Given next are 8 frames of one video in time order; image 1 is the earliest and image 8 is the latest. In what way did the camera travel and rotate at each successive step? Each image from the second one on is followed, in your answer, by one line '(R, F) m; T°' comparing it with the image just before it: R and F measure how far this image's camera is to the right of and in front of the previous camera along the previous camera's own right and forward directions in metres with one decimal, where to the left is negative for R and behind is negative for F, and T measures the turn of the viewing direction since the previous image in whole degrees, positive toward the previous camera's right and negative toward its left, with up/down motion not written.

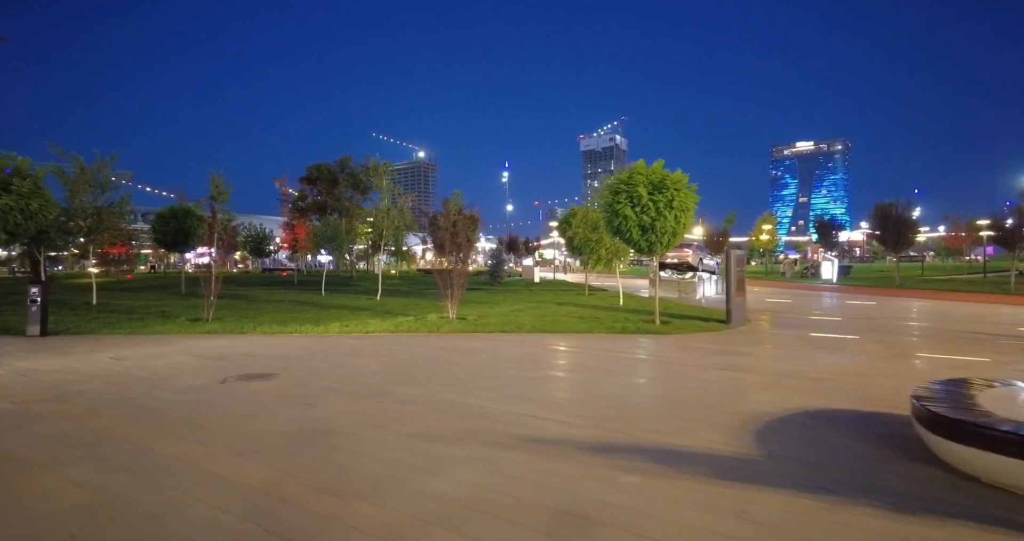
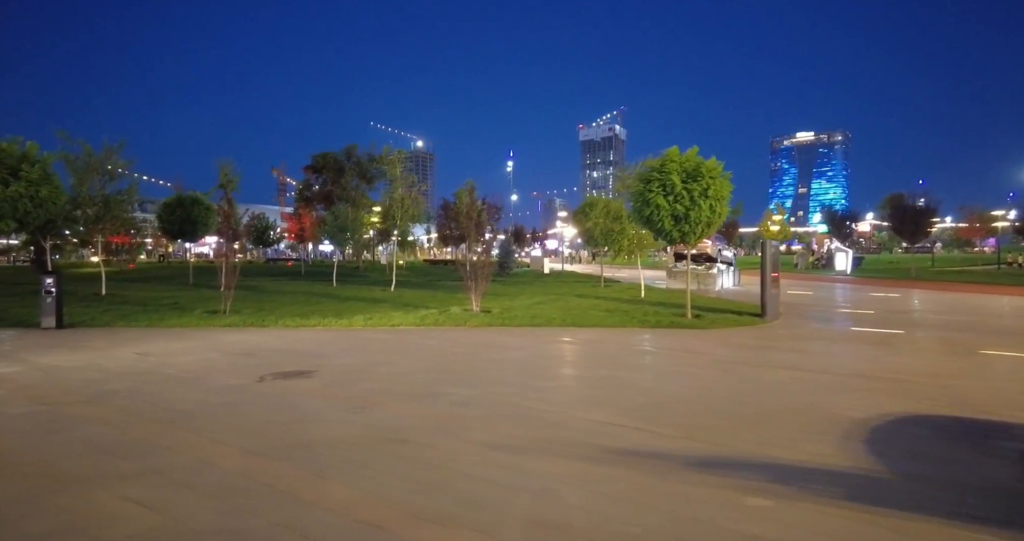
(-0.6, +0.4) m; 0°
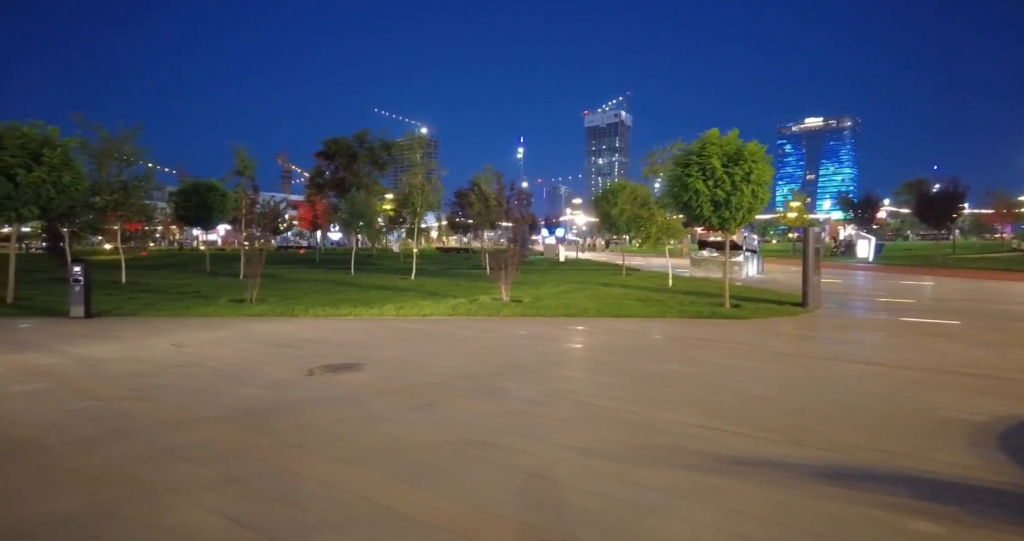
(-0.6, +0.4) m; -1°
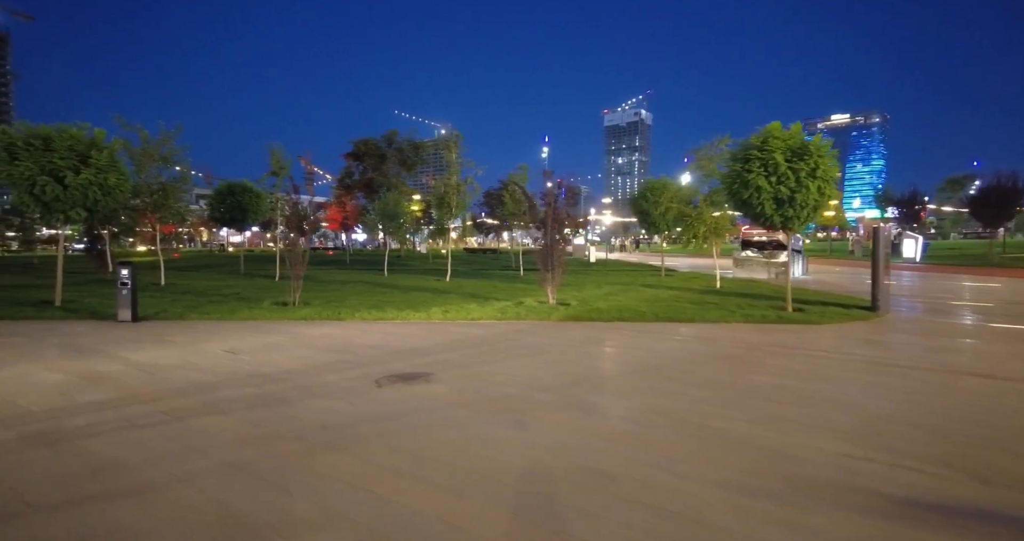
(-0.6, +0.5) m; -2°
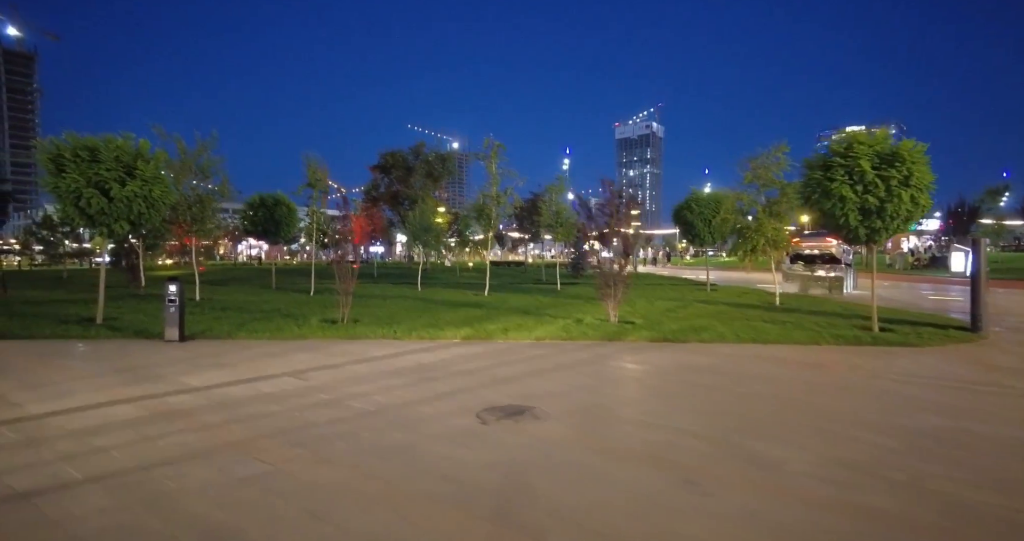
(-1.0, +0.8) m; -2°
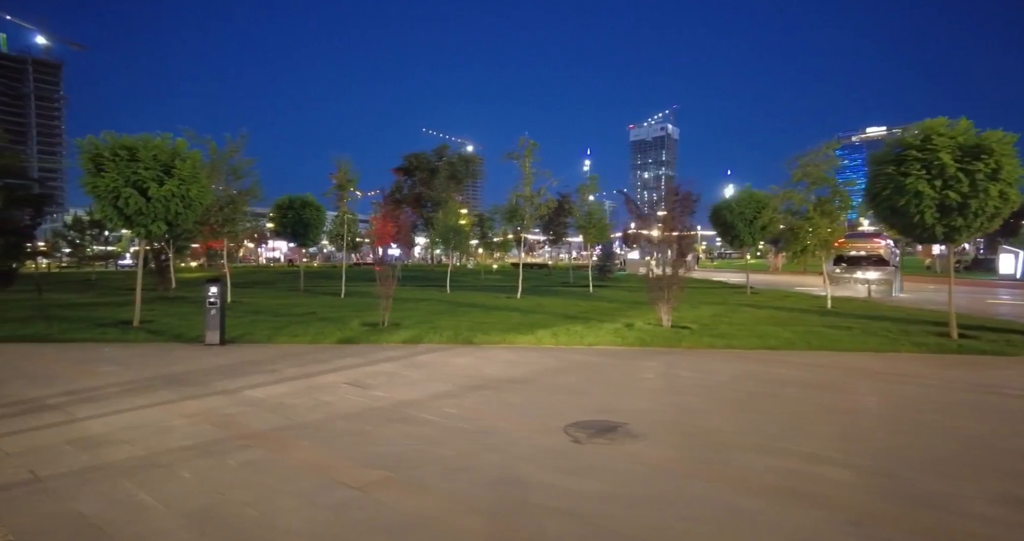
(-0.7, +0.6) m; -2°
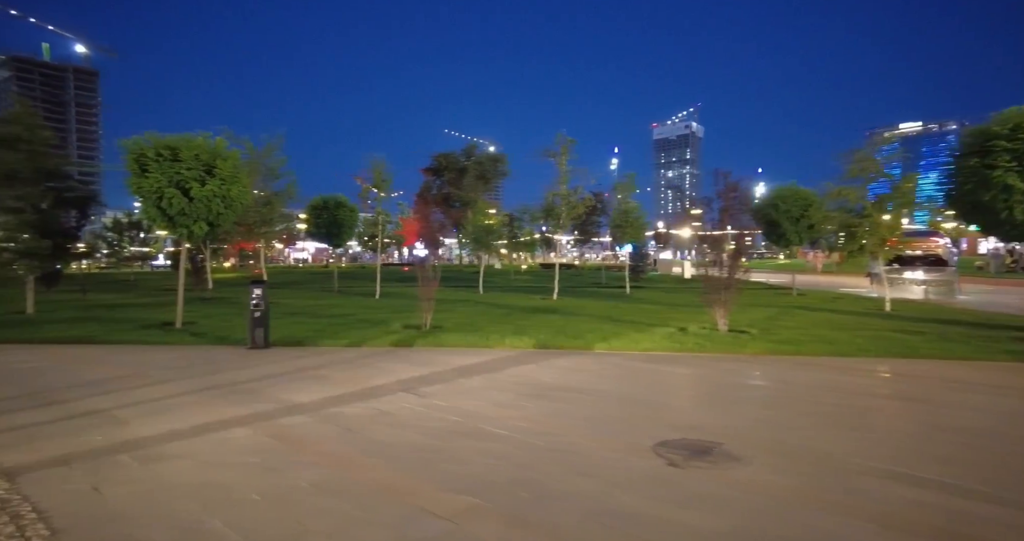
(-0.5, +0.5) m; -2°
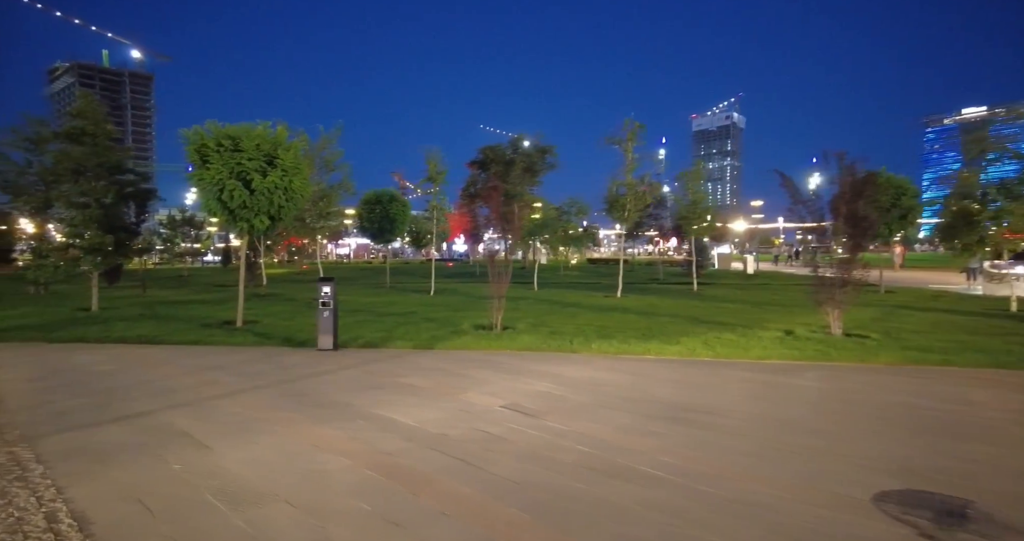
(-1.0, +1.2) m; -4°
